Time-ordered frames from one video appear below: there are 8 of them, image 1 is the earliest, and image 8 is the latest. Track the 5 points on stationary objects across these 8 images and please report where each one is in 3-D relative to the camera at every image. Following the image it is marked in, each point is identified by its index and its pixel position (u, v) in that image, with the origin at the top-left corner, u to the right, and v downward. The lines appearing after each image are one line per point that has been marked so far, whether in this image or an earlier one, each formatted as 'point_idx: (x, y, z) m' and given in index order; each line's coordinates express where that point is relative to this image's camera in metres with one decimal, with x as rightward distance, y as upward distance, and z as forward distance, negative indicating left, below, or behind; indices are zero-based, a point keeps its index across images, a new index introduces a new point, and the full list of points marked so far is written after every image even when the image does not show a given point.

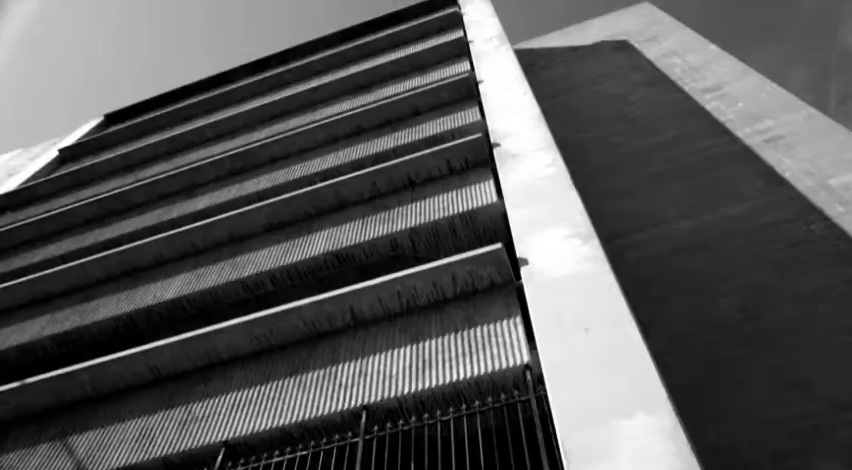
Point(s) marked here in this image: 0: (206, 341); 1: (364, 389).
0: (-2.6, -1.2, +8.3) m
1: (-0.6, -1.5, +6.9) m
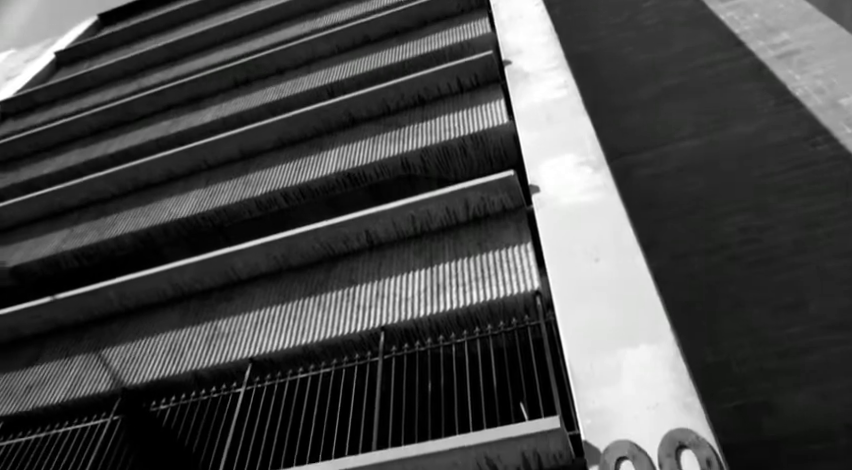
0: (-2.5, -0.3, +8.6) m
1: (-0.5, -0.8, +7.3) m
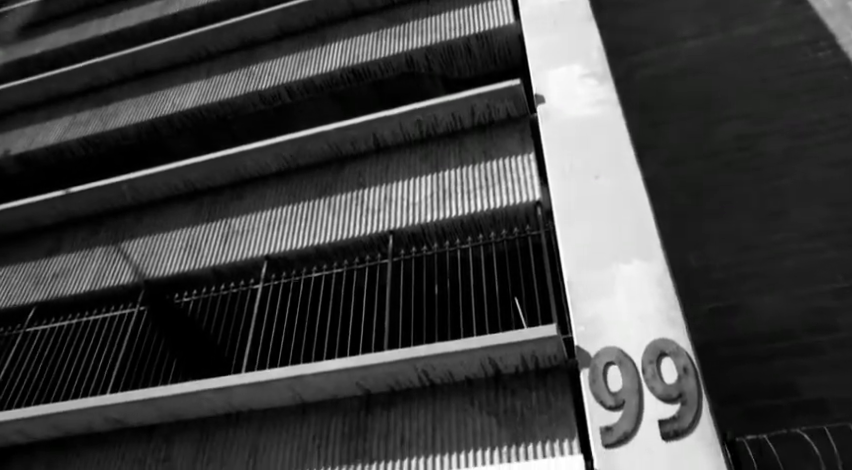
0: (-2.4, +1.0, +8.9) m
1: (-0.4, +0.2, +7.7) m
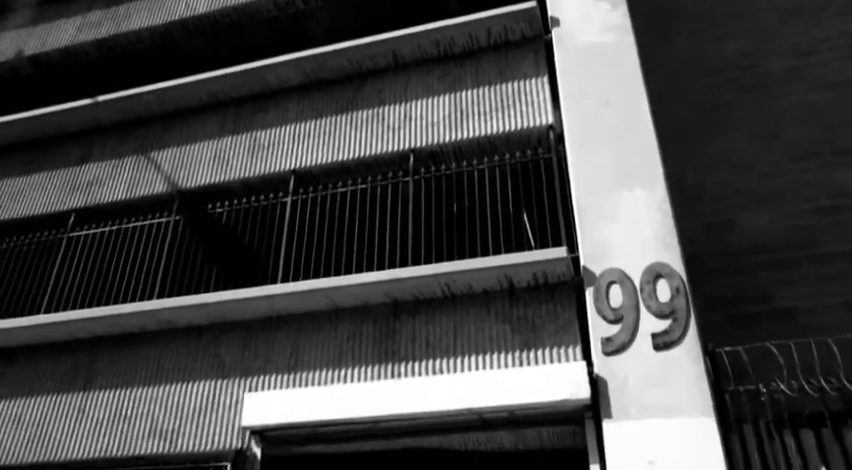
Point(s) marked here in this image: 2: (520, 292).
0: (-2.2, +2.1, +9.2) m
1: (-0.2, +1.2, +8.2) m
2: (+0.9, -0.5, +6.6) m
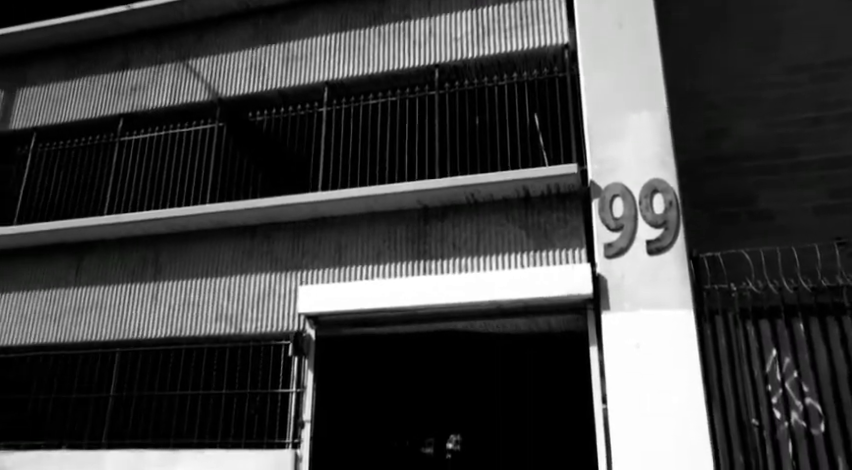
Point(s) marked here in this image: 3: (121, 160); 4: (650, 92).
0: (-1.9, +3.5, +9.7) m
1: (+0.1, +2.4, +8.9) m
2: (+1.2, +0.4, +7.6) m
3: (-4.3, +1.1, +9.8) m
4: (+2.4, +1.5, +7.4) m
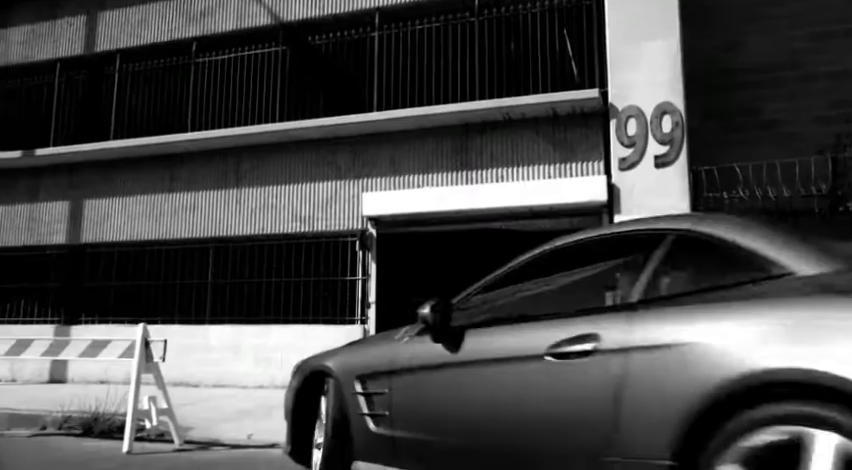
0: (-1.3, +4.9, +10.6) m
1: (+0.7, +3.6, +9.8) m
2: (+1.7, +1.5, +8.9) m
3: (-3.7, +2.5, +11.2) m
4: (+2.9, +2.6, +8.4) m
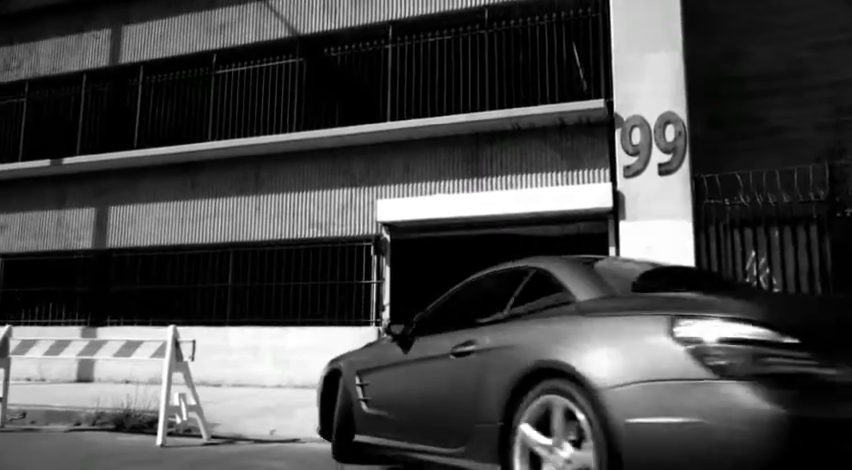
0: (-1.1, +4.8, +11.0) m
1: (+0.8, +3.6, +10.2) m
2: (+1.9, +1.4, +9.2) m
3: (-3.5, +2.4, +11.6) m
4: (+3.0, +2.5, +8.7) m
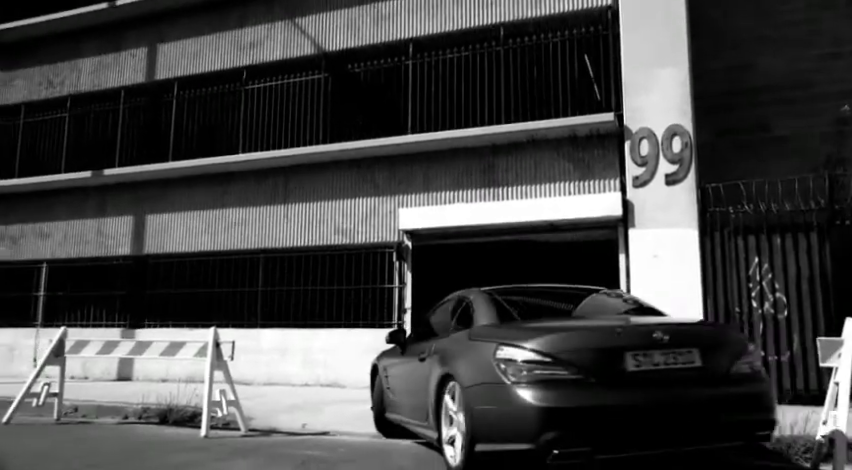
0: (-0.8, +4.7, +11.6) m
1: (+1.1, +3.5, +10.7) m
2: (+2.1, +1.3, +9.7) m
3: (-3.1, +2.3, +12.3) m
4: (+3.3, +2.4, +9.1) m
